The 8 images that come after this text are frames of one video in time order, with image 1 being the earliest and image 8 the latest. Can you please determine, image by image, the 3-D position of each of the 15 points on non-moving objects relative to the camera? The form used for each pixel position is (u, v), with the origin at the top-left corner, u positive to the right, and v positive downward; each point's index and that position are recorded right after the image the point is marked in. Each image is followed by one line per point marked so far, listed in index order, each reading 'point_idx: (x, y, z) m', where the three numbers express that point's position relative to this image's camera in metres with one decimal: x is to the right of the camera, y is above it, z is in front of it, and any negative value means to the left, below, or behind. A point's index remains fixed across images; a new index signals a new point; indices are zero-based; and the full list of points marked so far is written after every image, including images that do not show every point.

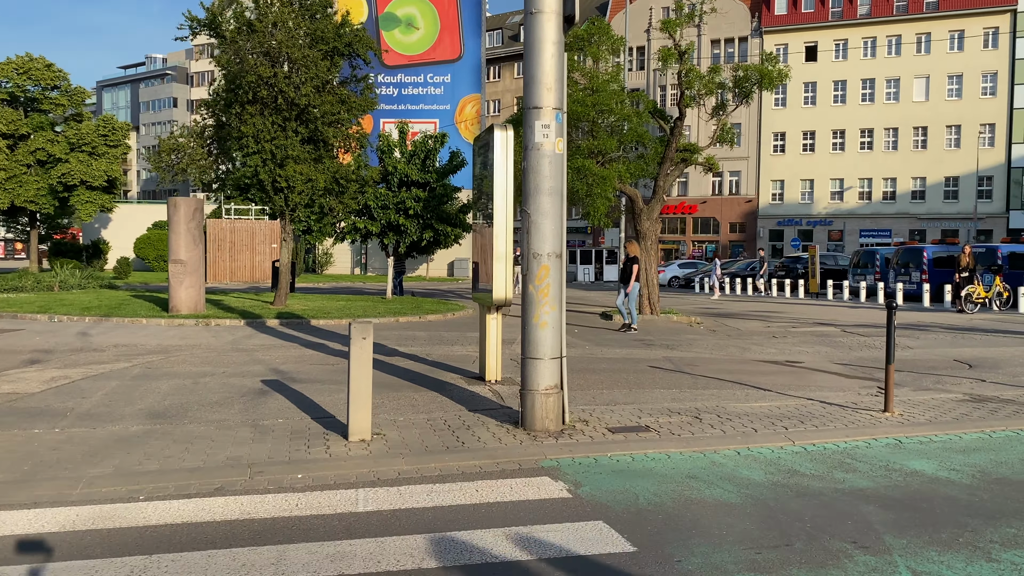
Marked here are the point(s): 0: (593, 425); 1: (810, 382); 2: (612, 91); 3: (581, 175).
0: (+0.7, -1.2, +7.2) m
1: (+3.6, -1.1, +10.1) m
2: (+2.2, +4.3, +18.2) m
3: (+1.5, +2.4, +17.7) m
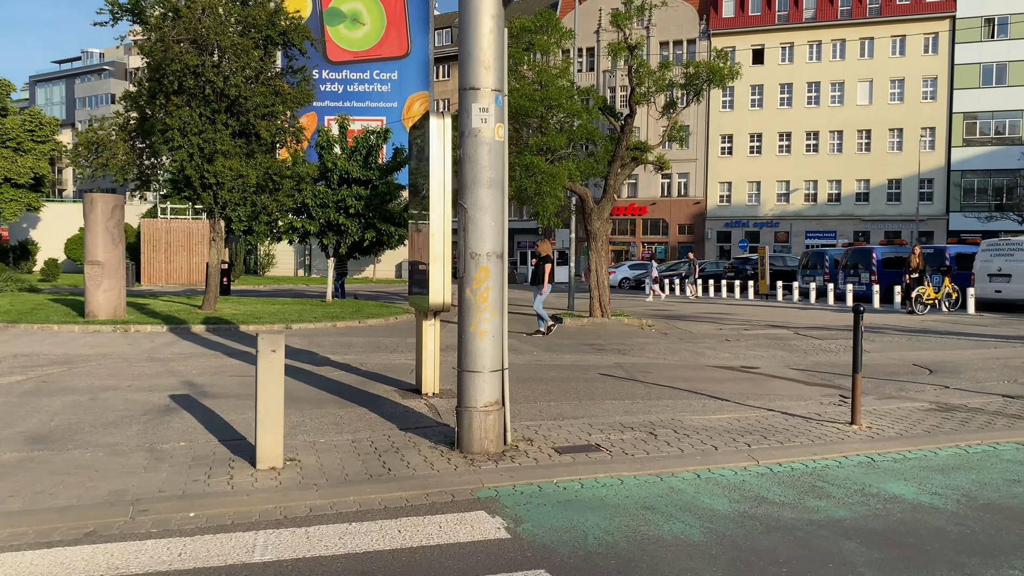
0: (+0.2, -1.2, +6.4) m
1: (+2.9, -1.2, +9.5) m
2: (+1.0, +4.2, +17.6) m
3: (+0.4, +2.3, +17.0) m
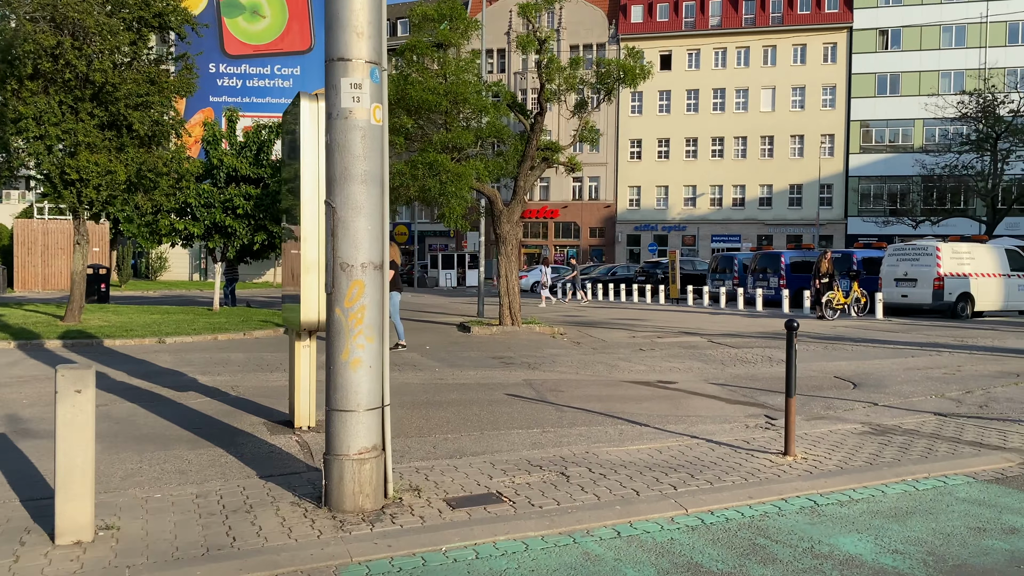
0: (-0.5, -1.3, +5.3) m
1: (+1.8, -1.3, +8.7) m
2: (-0.9, +4.1, +16.5) m
3: (-1.5, +2.2, +15.8) m
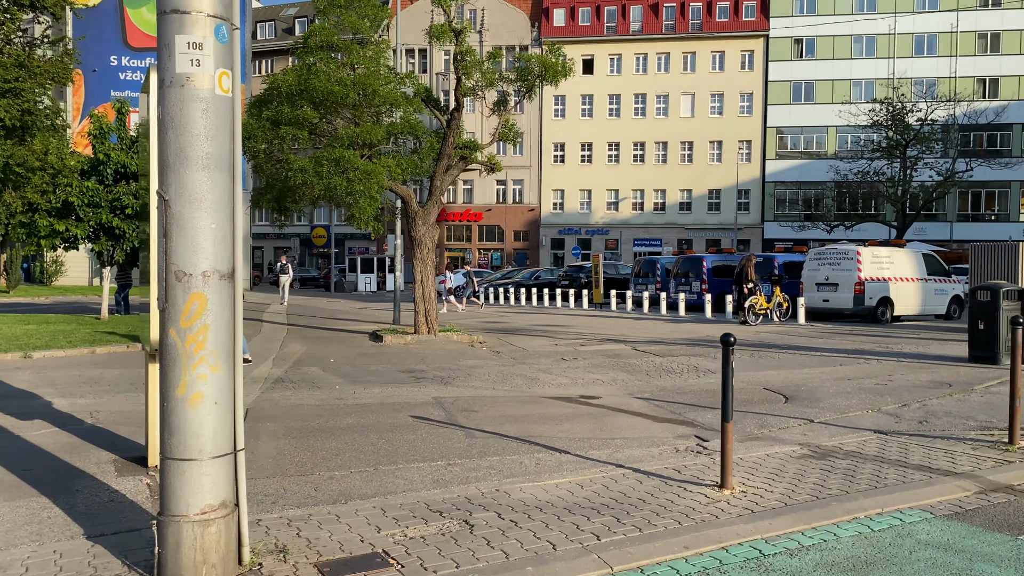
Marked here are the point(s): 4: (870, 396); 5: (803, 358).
0: (-1.1, -1.4, +4.3) m
1: (+0.9, -1.3, +7.9) m
2: (-2.5, +4.0, +15.4) m
3: (-3.0, +2.1, +14.7) m
4: (+4.2, -1.3, +9.8) m
5: (+4.7, -1.1, +13.6) m
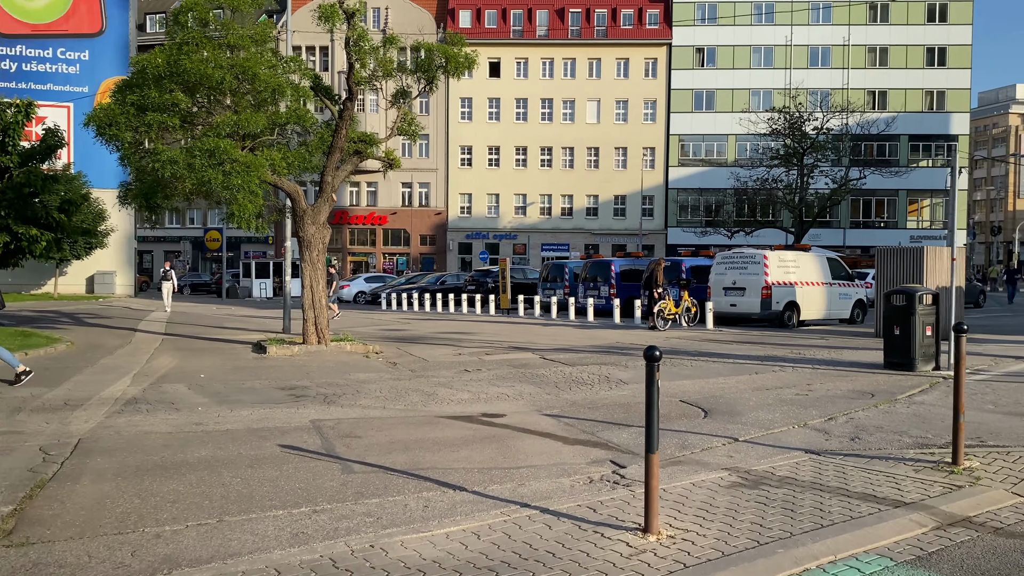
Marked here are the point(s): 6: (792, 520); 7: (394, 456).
0: (-1.6, -1.4, +3.0) m
1: (0.0, -1.4, +6.8) m
2: (-4.2, +3.9, +14.0) m
3: (-4.6, +2.0, +13.2) m
4: (+3.0, -1.3, +9.1) m
5: (+3.2, -1.2, +12.9) m
6: (+1.7, -1.4, +5.2) m
7: (-1.0, -1.4, +6.8) m
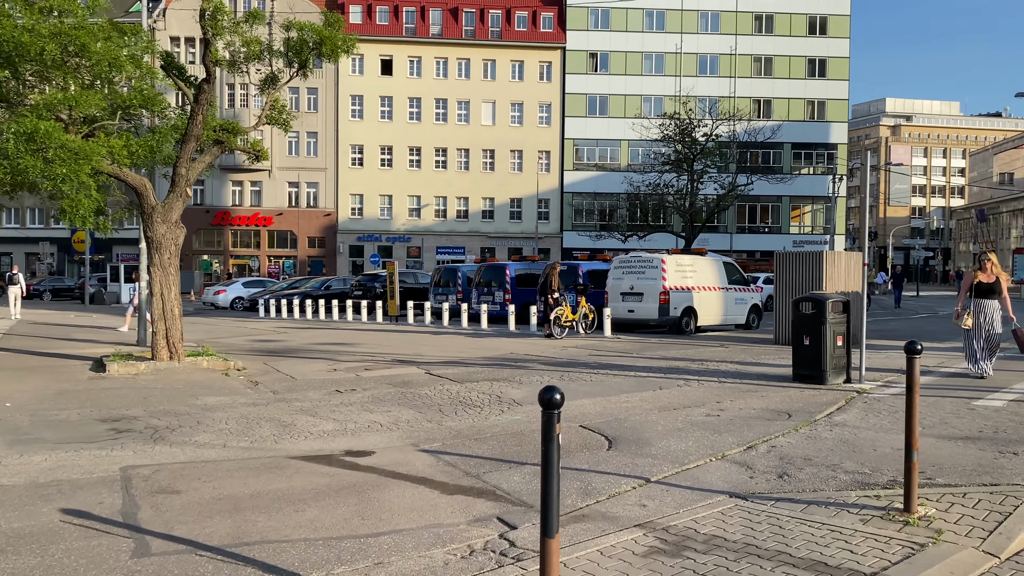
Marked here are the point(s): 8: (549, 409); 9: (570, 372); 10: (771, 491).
0: (-2.0, -1.5, +1.4) m
1: (-0.8, -1.5, +5.3) m
2: (-5.9, +3.7, +12.0) m
3: (-6.3, +1.9, +11.1) m
4: (+1.9, -1.4, +8.0) m
5: (+1.5, -1.3, +11.8) m
6: (+1.0, -1.5, +4.0) m
7: (-1.8, -1.4, +5.2) m
8: (+0.2, -0.5, +3.6) m
9: (+0.9, -1.3, +12.9) m
10: (+1.9, -1.5, +6.1) m
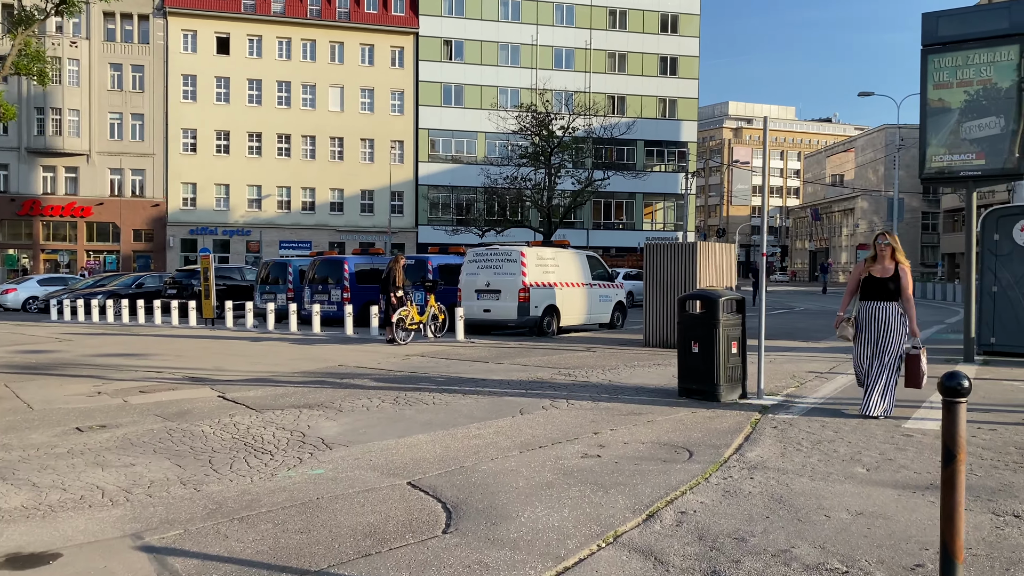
0: (-2.2, -1.5, -1.6) m
1: (-1.7, -1.5, +2.5) m
2: (-7.9, +3.7, +8.2) m
3: (-8.0, +1.9, +7.3) m
4: (+0.5, -1.4, +5.6) m
5: (-0.5, -1.3, +9.3) m
6: (+0.4, -1.5, +1.5) m
7: (-2.7, -1.4, +2.3) m
8: (-0.4, -0.5, +1.0) m
9: (-1.3, -1.3, +10.3) m
10: (+0.8, -1.4, +3.7) m
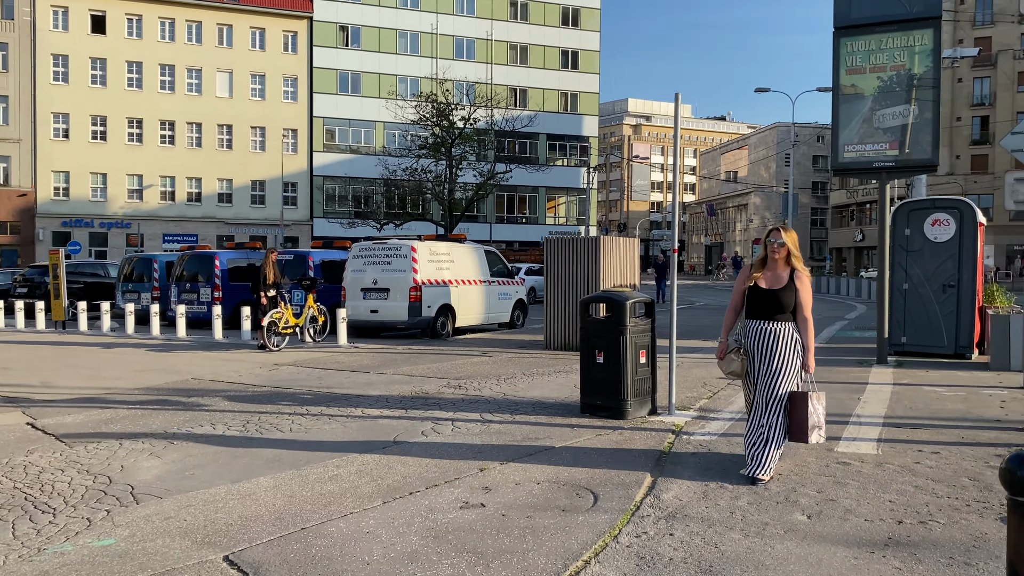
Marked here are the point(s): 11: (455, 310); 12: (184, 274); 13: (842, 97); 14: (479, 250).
0: (-2.1, -1.6, -3.2) m
1: (-2.1, -1.5, +0.9) m
2: (-8.9, +3.7, +5.8) m
3: (-8.9, +1.8, +4.9) m
4: (-0.3, -1.4, +4.3) m
5: (-1.6, -1.3, +7.8) m
6: (+0.1, -1.6, +0.1) m
7: (-3.0, -1.5, +0.6) m
8: (-0.7, -0.6, -0.5) m
9: (-2.6, -1.3, +8.7) m
10: (+0.3, -1.5, +2.4) m
11: (-1.1, -0.5, +17.6) m
12: (-7.4, +0.3, +18.9) m
13: (+4.8, +2.8, +12.4) m
14: (-0.7, +0.8, +18.6) m
